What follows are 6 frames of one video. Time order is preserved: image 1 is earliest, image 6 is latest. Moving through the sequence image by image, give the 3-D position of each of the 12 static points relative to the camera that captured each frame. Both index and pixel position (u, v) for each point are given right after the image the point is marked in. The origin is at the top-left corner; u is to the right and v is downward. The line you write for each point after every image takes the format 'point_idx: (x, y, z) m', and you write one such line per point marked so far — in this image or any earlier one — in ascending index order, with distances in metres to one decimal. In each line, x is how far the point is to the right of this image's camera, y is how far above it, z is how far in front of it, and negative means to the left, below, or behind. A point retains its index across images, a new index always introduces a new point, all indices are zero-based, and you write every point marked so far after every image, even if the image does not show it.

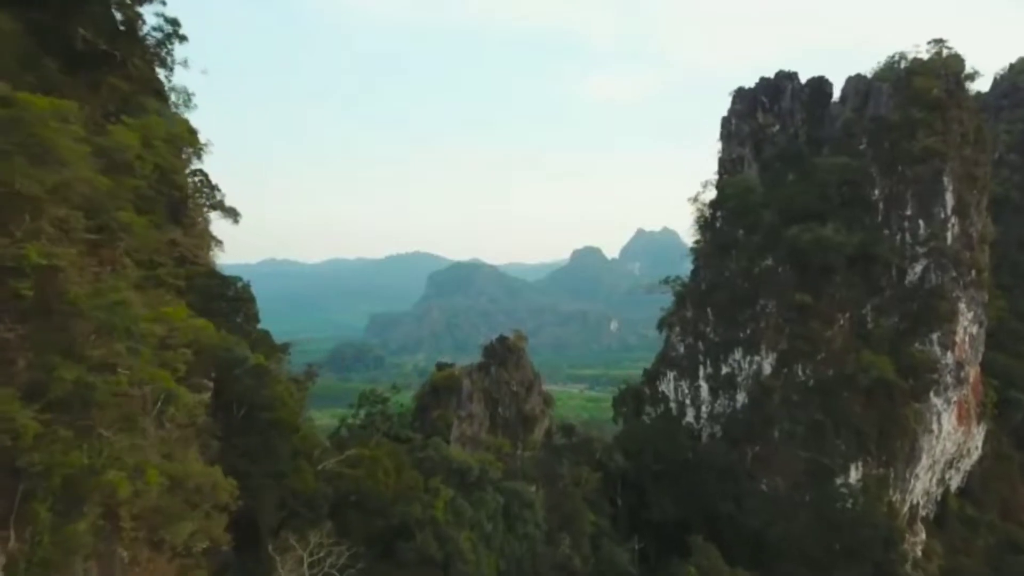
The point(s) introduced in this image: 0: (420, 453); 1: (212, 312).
0: (-1.9, -3.4, +17.7) m
1: (-5.6, -0.4, +15.6) m
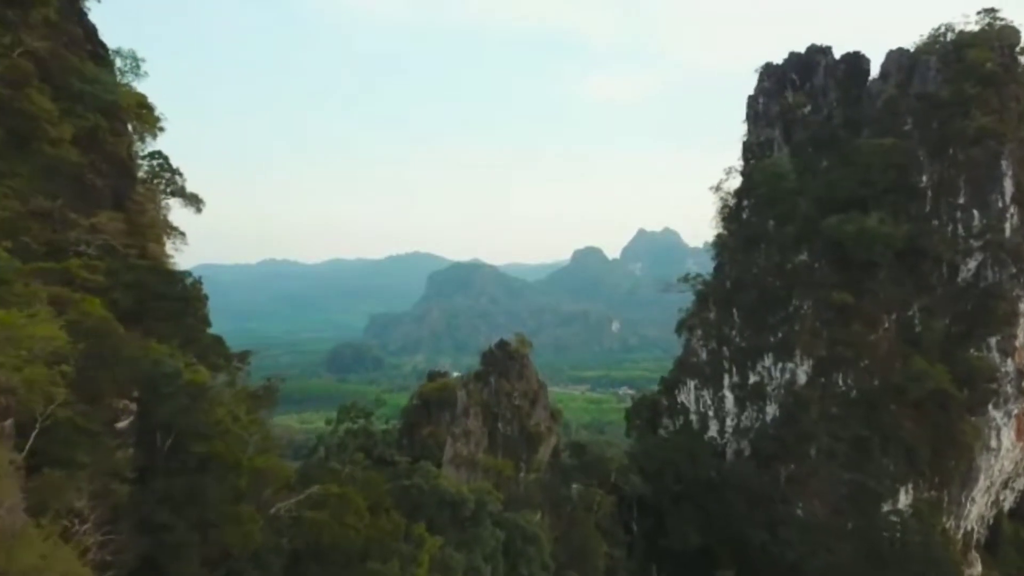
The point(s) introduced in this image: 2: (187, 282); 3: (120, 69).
0: (-1.9, -3.4, +14.9) m
1: (-5.5, -0.4, +12.9) m
2: (-5.3, +0.1, +13.7) m
3: (-7.7, +4.3, +16.9) m
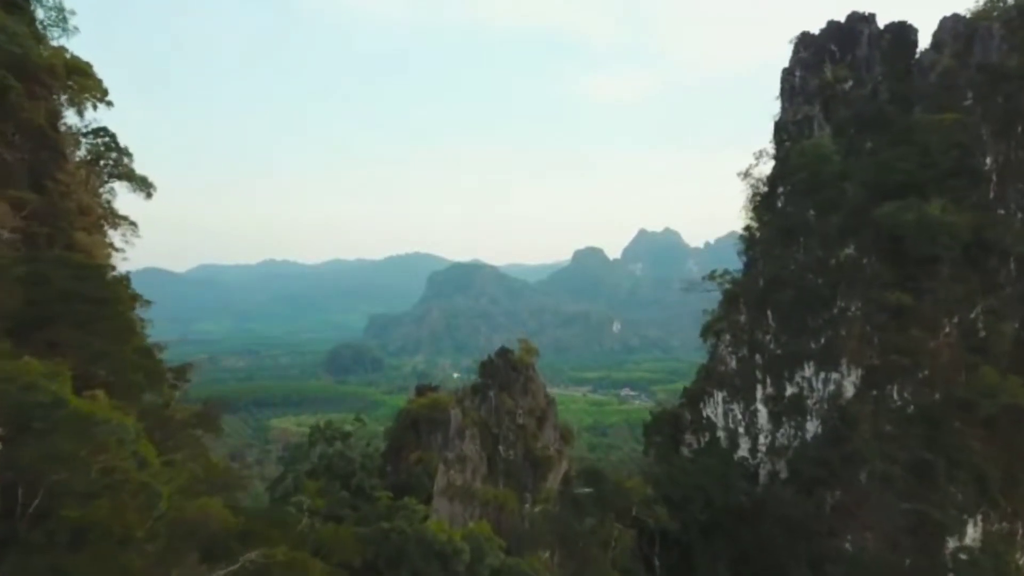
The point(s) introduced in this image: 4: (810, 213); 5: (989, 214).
0: (-1.8, -3.4, +12.1) m
1: (-5.5, -0.3, +10.0) m
2: (-5.2, +0.1, +10.8) m
3: (-7.7, +4.4, +14.1) m
4: (+6.9, +1.7, +19.7) m
5: (+10.1, +1.5, +18.2) m
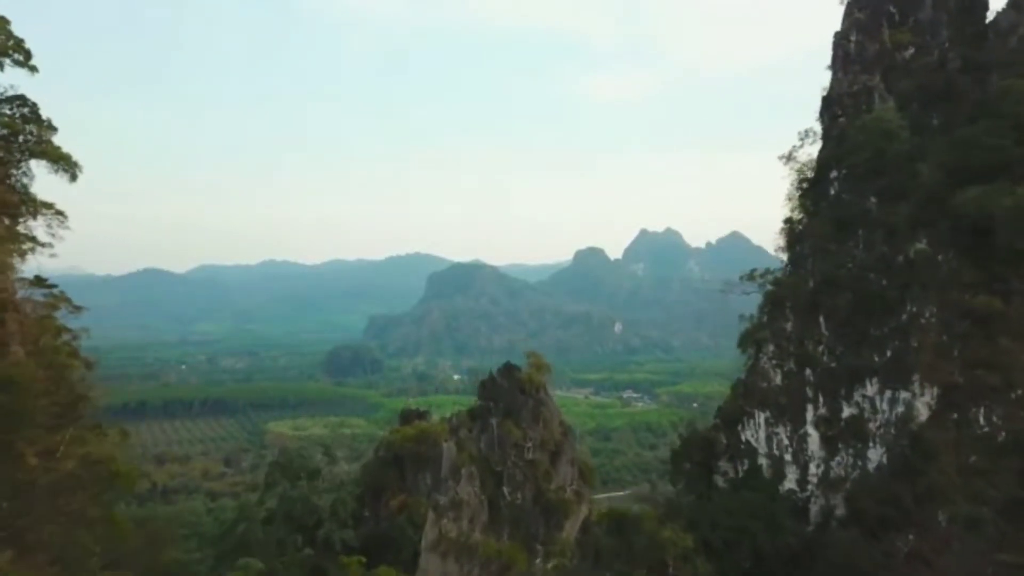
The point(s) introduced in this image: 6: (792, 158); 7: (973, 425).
0: (-1.7, -3.4, +9.0) m
1: (-5.4, -0.4, +7.0) m
2: (-5.1, +0.1, +7.8) m
3: (-7.6, +4.3, +11.0) m
4: (+7.0, +1.7, +16.6) m
5: (+10.3, +1.5, +15.1) m
6: (+6.3, +2.9, +19.1) m
7: (+8.0, -2.4, +14.8) m
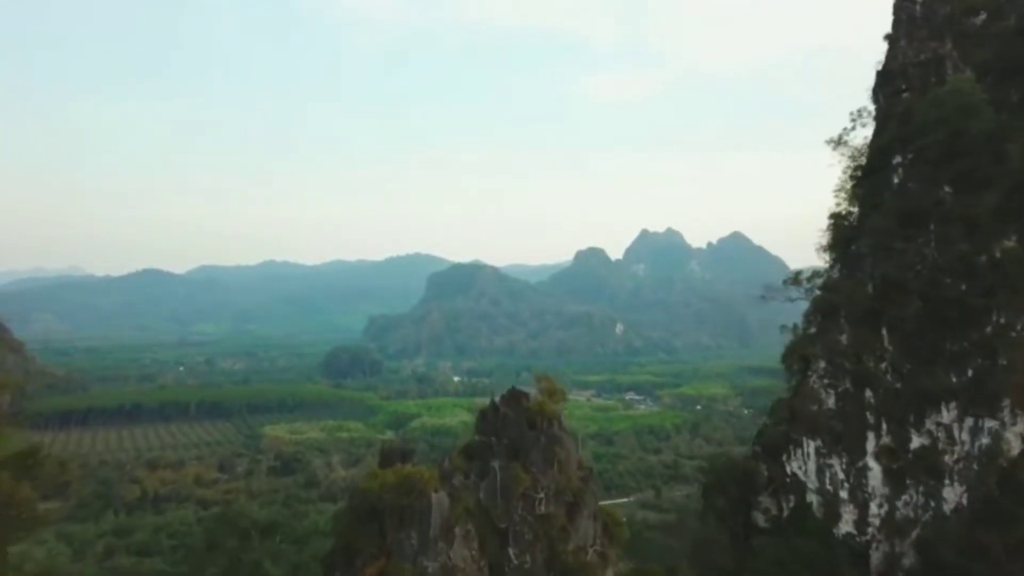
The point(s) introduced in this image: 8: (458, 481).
0: (-1.6, -3.5, +6.4) m
1: (-5.3, -0.5, +4.3) m
2: (-5.0, 0.0, +5.1) m
3: (-7.5, +4.2, +8.4) m
4: (+7.1, +1.6, +14.0) m
5: (+10.3, +1.4, +12.5) m
6: (+6.3, +2.8, +16.5) m
7: (+8.1, -2.5, +12.1) m
8: (-0.8, -2.3, +10.2) m
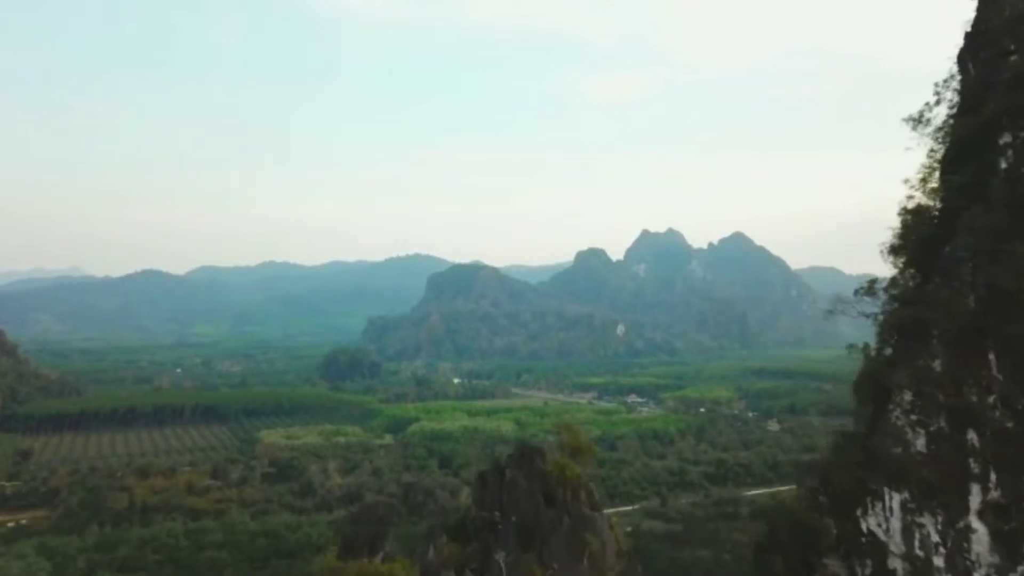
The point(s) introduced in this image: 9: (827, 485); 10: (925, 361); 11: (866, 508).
0: (-1.5, -3.7, +3.4) m
1: (-5.2, -0.6, +1.4) m
2: (-4.9, -0.2, +2.2) m
3: (-7.4, +4.0, +5.4) m
4: (+7.2, +1.4, +11.0) m
5: (+10.4, +1.3, +9.5) m
6: (+6.4, +2.6, +13.5) m
7: (+8.2, -2.7, +9.1) m
8: (-0.7, -2.5, +7.2) m
9: (+4.8, -3.1, +13.0) m
10: (+5.7, -1.0, +12.0) m
11: (+5.1, -3.1, +12.3) m
